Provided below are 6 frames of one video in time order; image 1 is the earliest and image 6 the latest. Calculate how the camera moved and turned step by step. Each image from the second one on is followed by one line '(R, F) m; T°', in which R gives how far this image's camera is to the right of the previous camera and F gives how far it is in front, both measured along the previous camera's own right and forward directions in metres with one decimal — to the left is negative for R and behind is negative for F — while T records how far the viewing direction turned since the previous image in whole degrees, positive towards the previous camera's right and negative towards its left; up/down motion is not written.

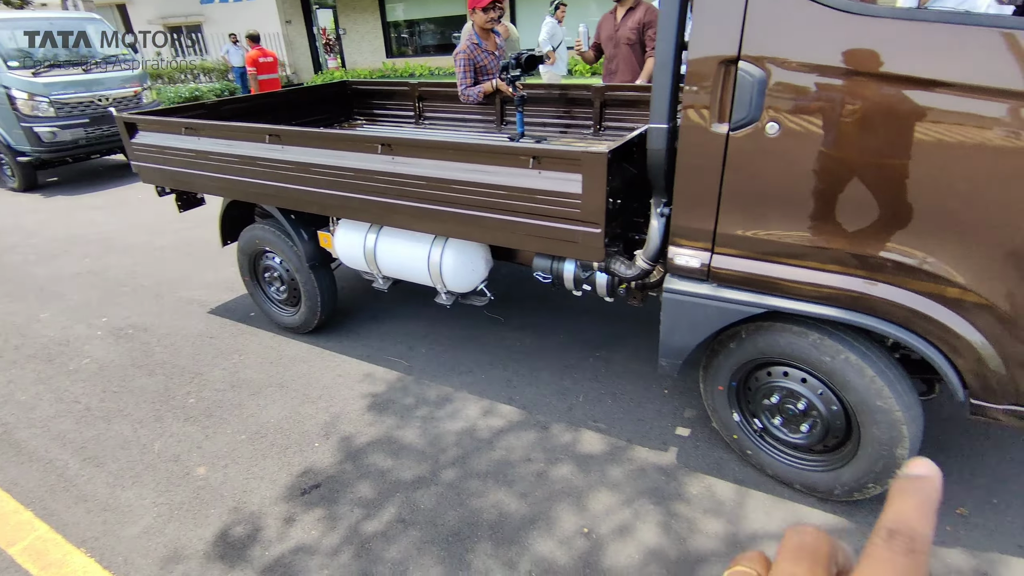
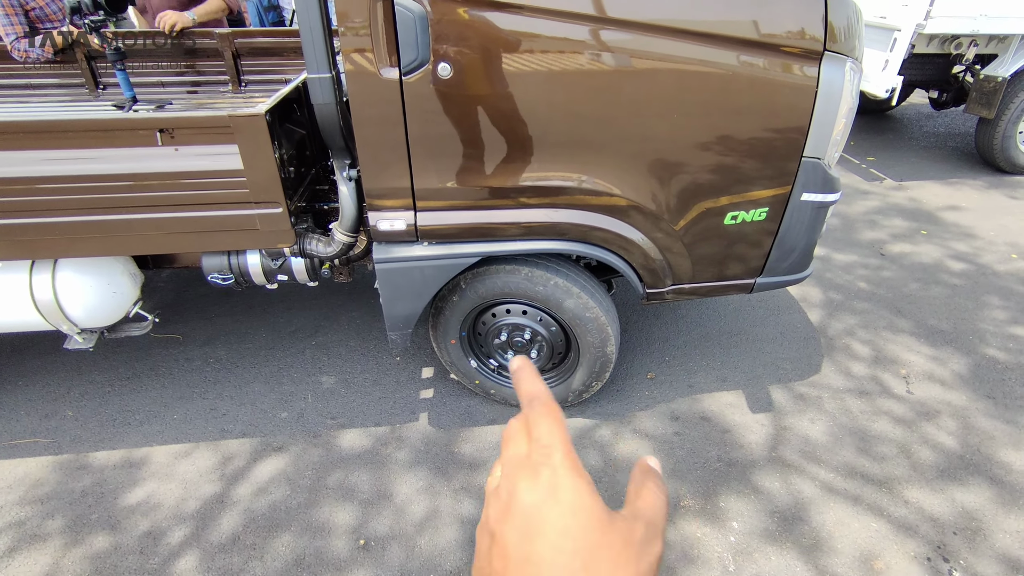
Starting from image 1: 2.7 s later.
(0.0, +0.3) m; +30°
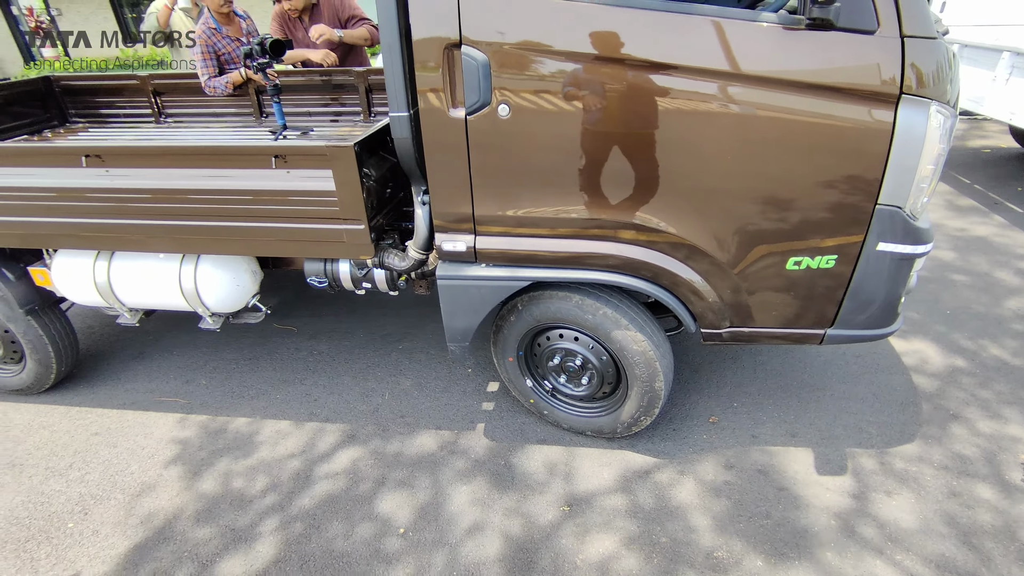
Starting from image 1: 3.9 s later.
(+0.3, -0.1) m; -13°
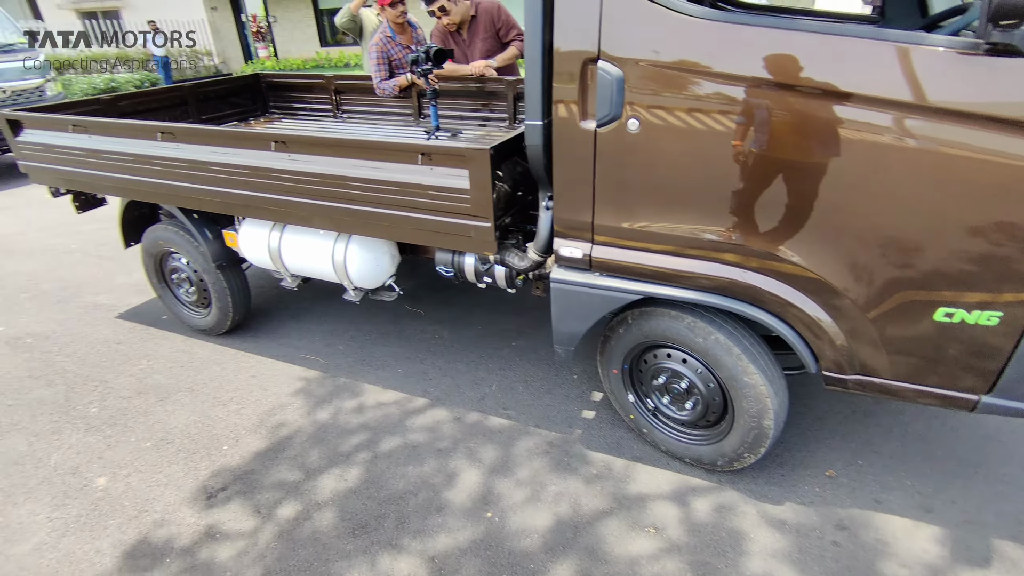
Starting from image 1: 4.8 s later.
(+0.1, -0.1) m; -13°
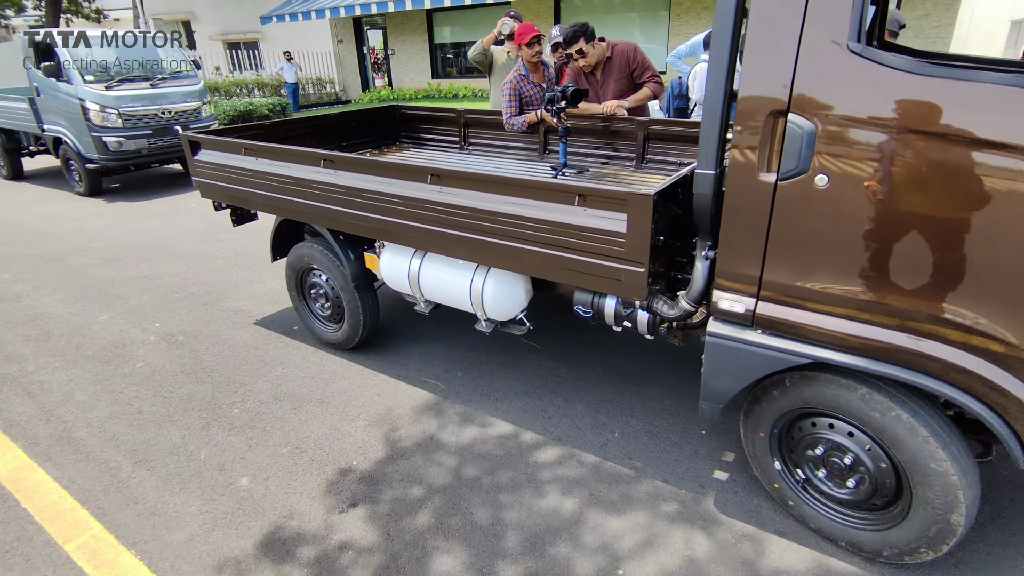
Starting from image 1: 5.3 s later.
(-0.3, 0.0) m; -8°
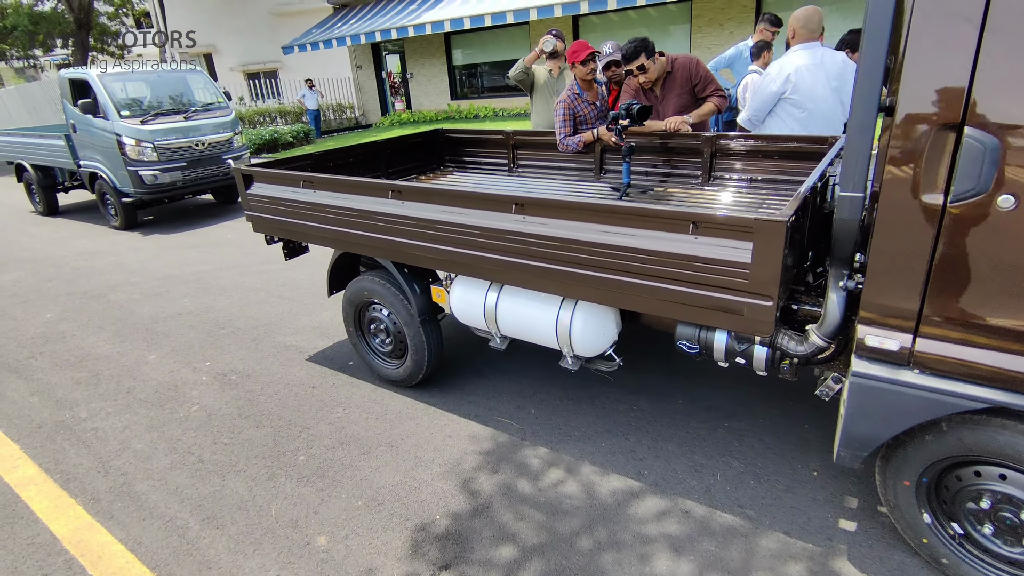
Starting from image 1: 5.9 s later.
(-0.4, +0.2) m; -2°
